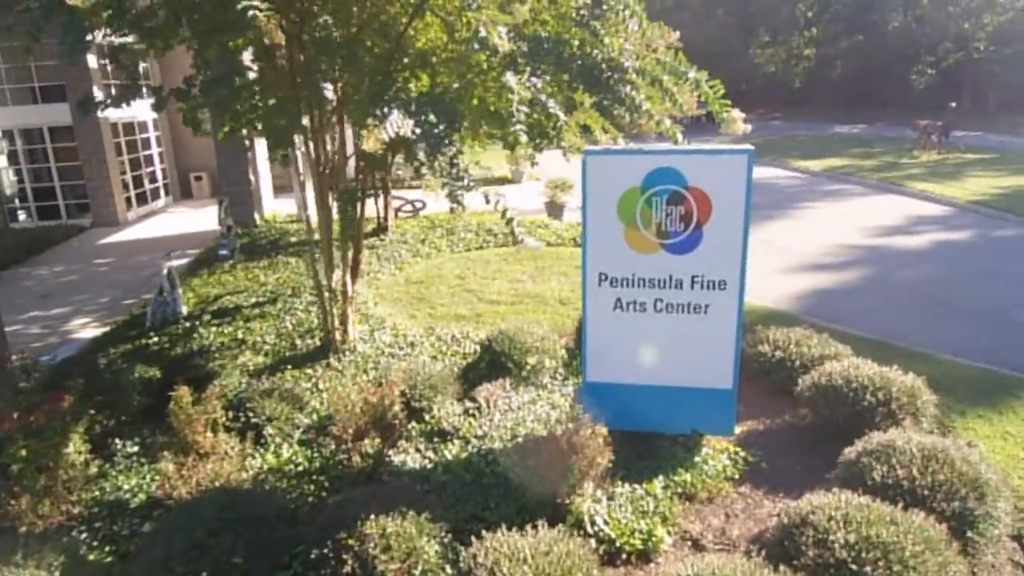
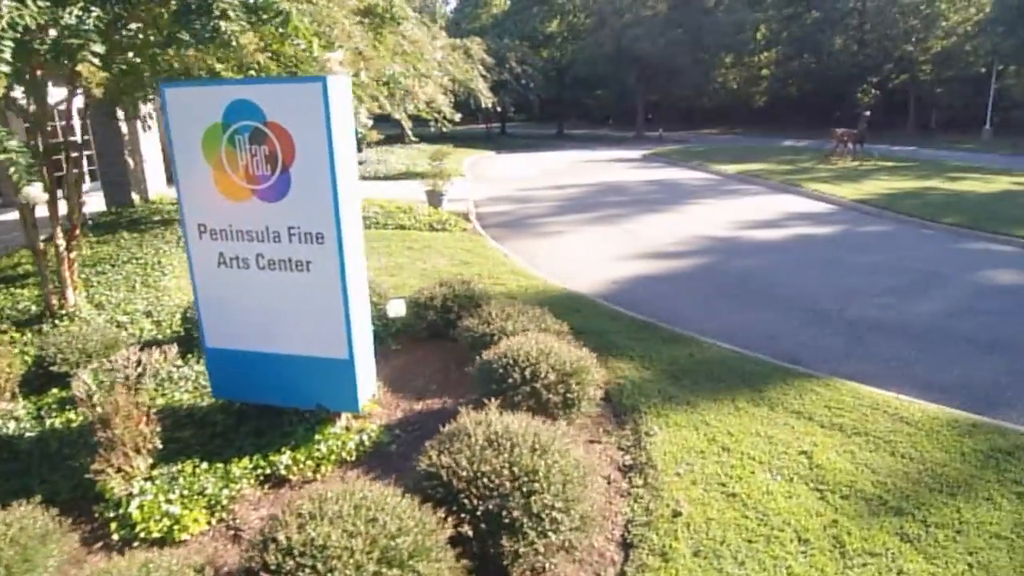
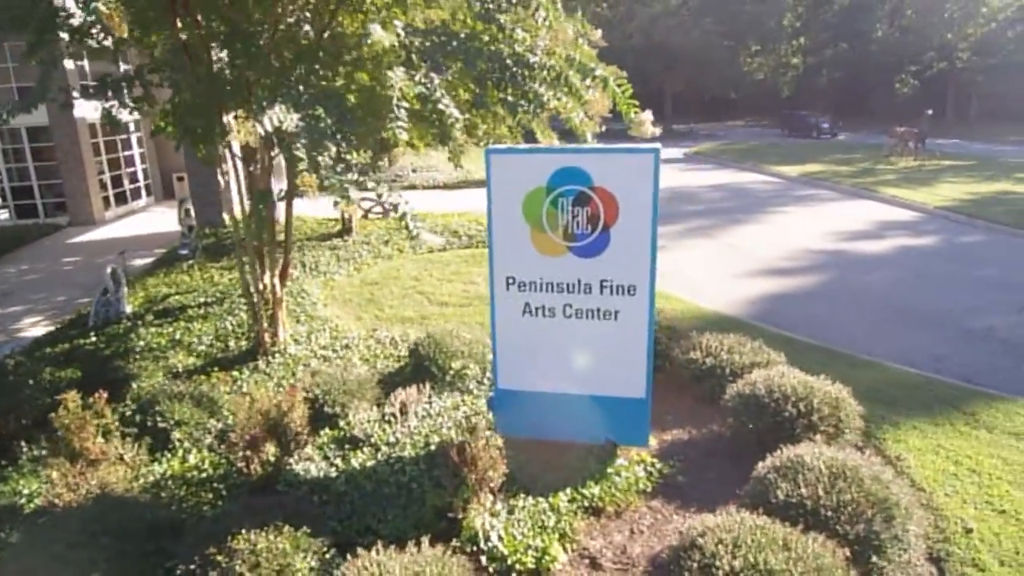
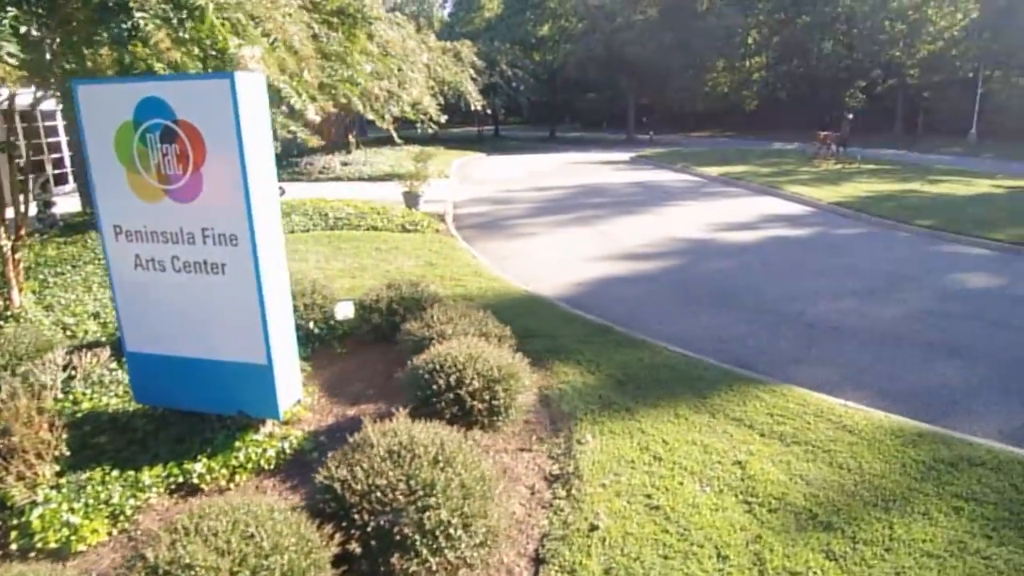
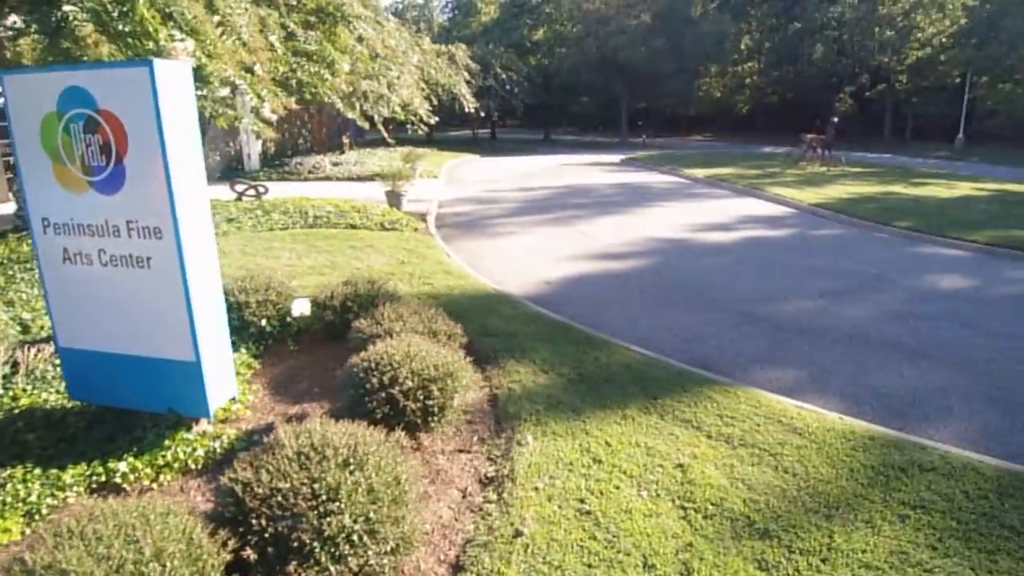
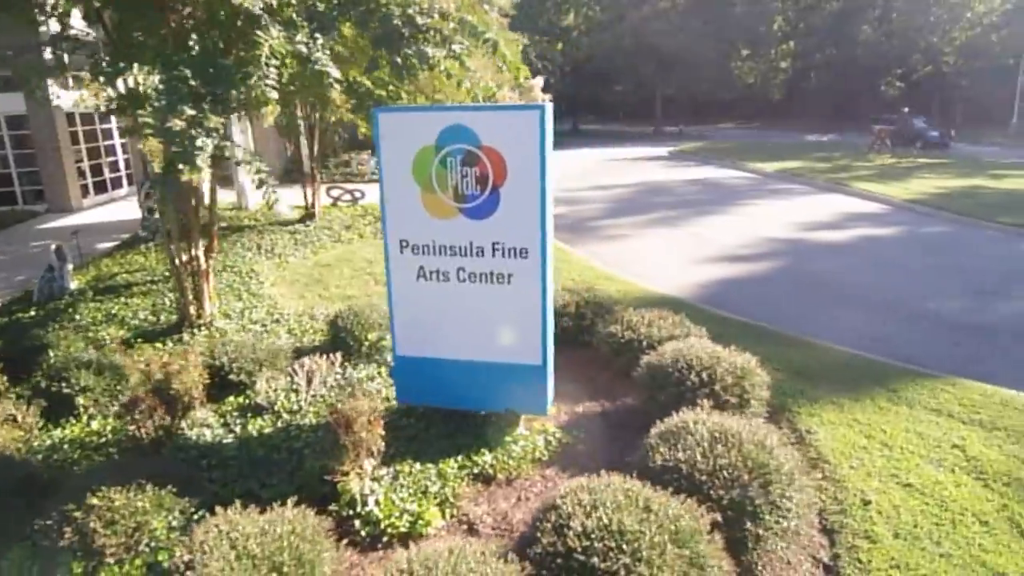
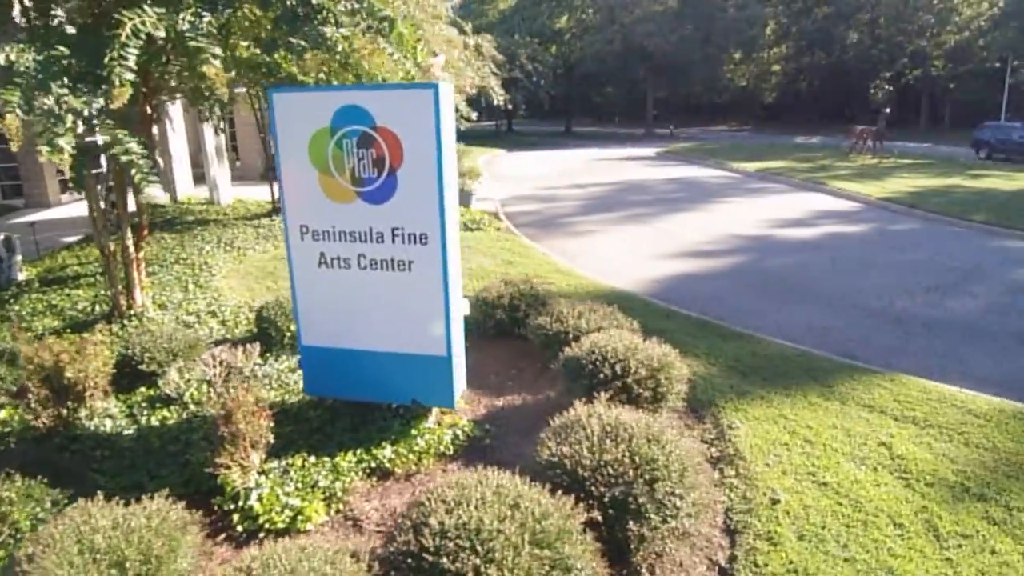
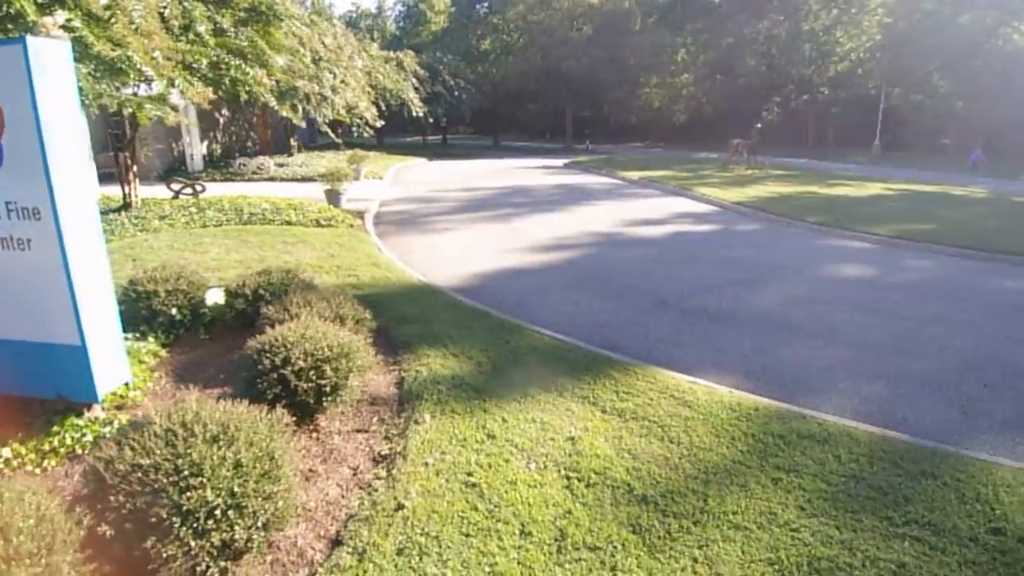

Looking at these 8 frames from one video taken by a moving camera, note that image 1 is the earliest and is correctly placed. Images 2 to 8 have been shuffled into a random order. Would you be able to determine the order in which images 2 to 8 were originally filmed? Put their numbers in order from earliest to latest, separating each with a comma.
3, 6, 7, 2, 4, 5, 8
